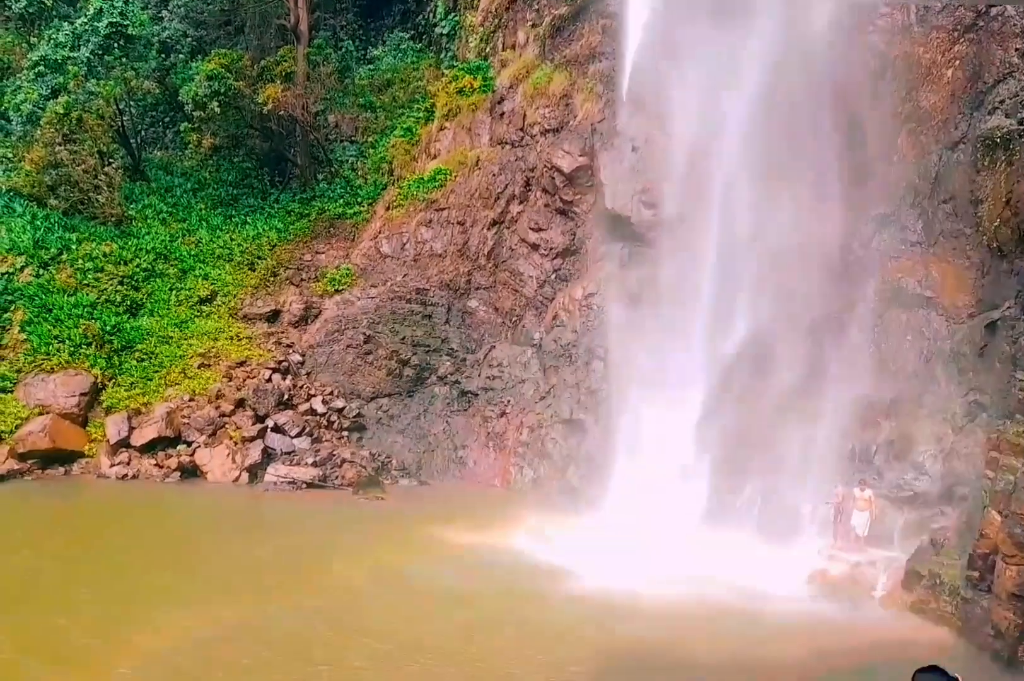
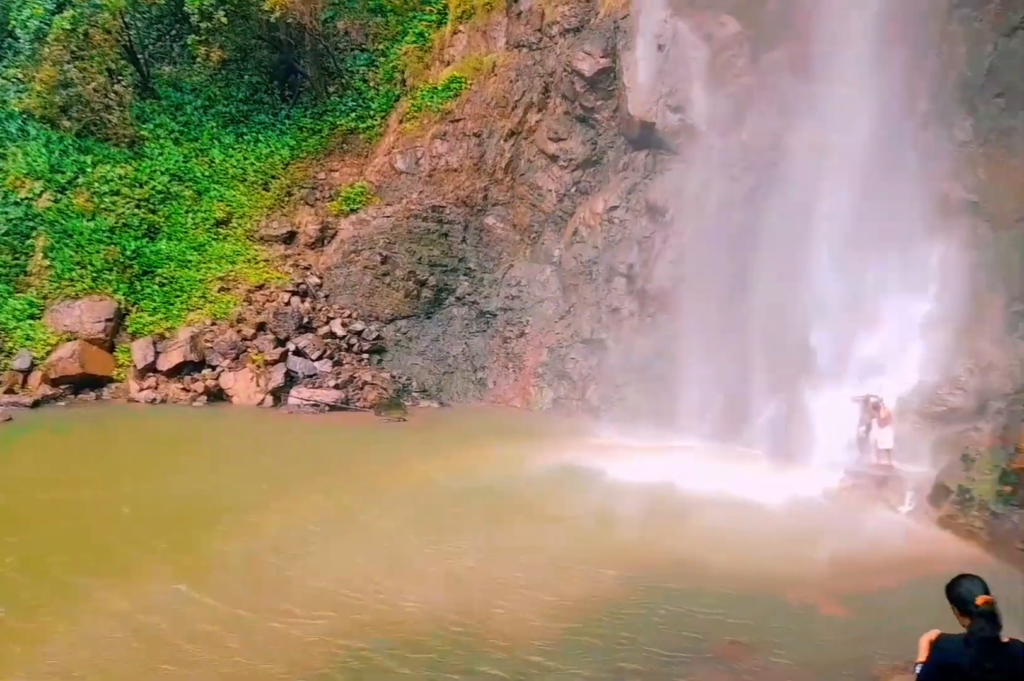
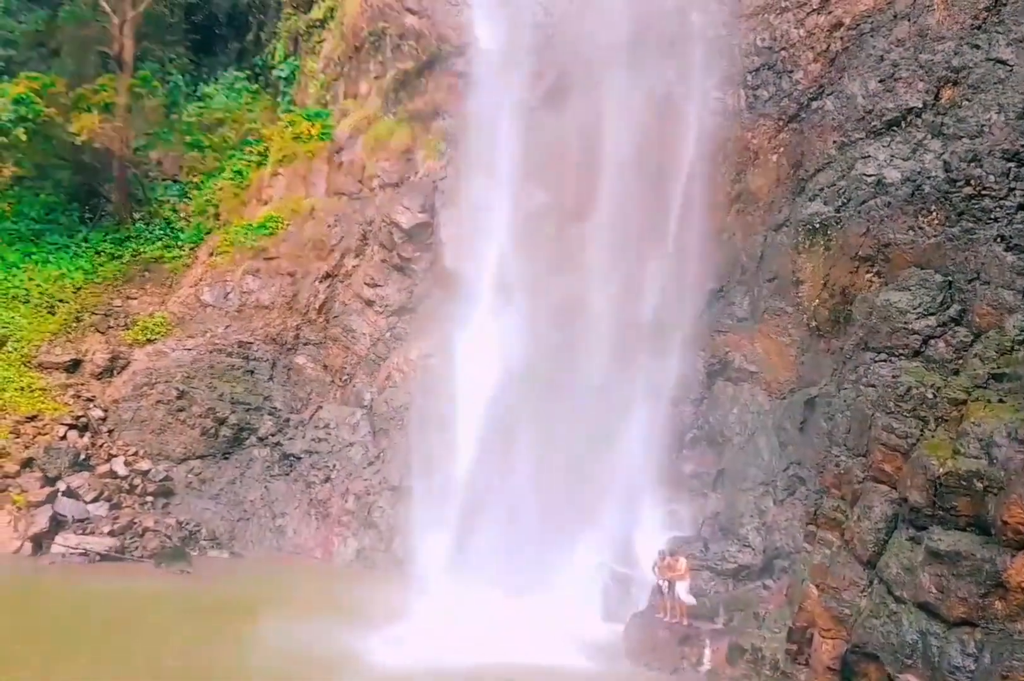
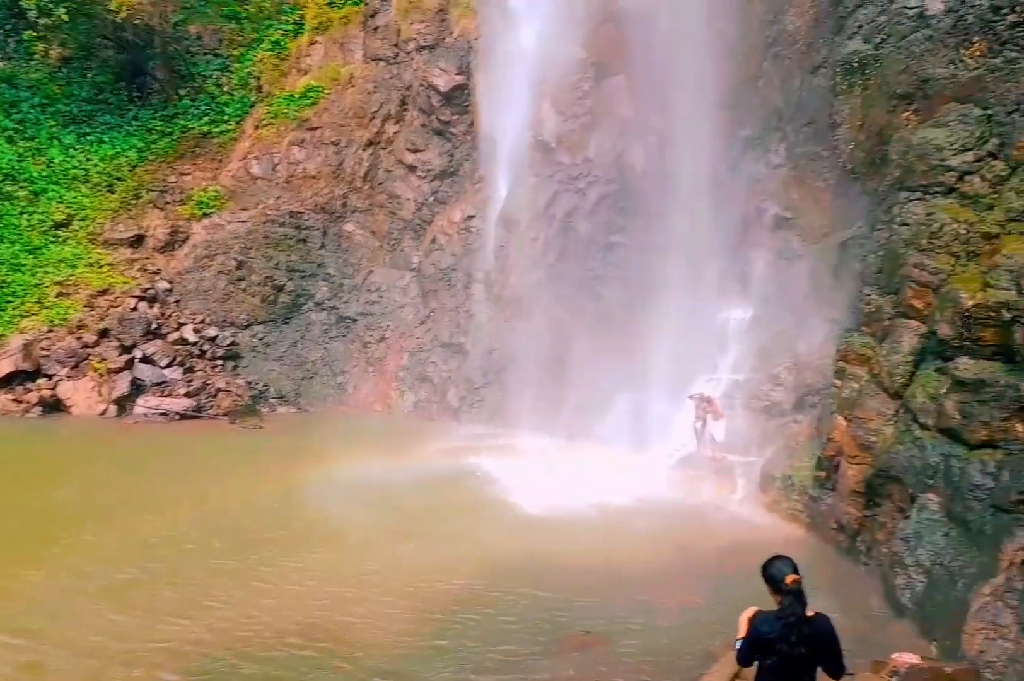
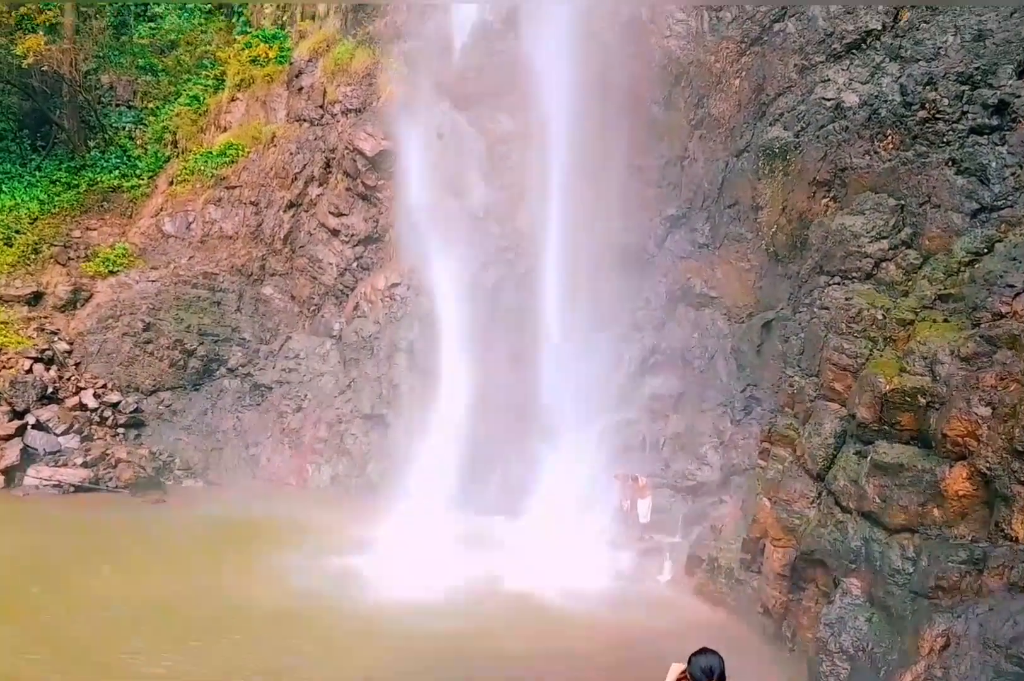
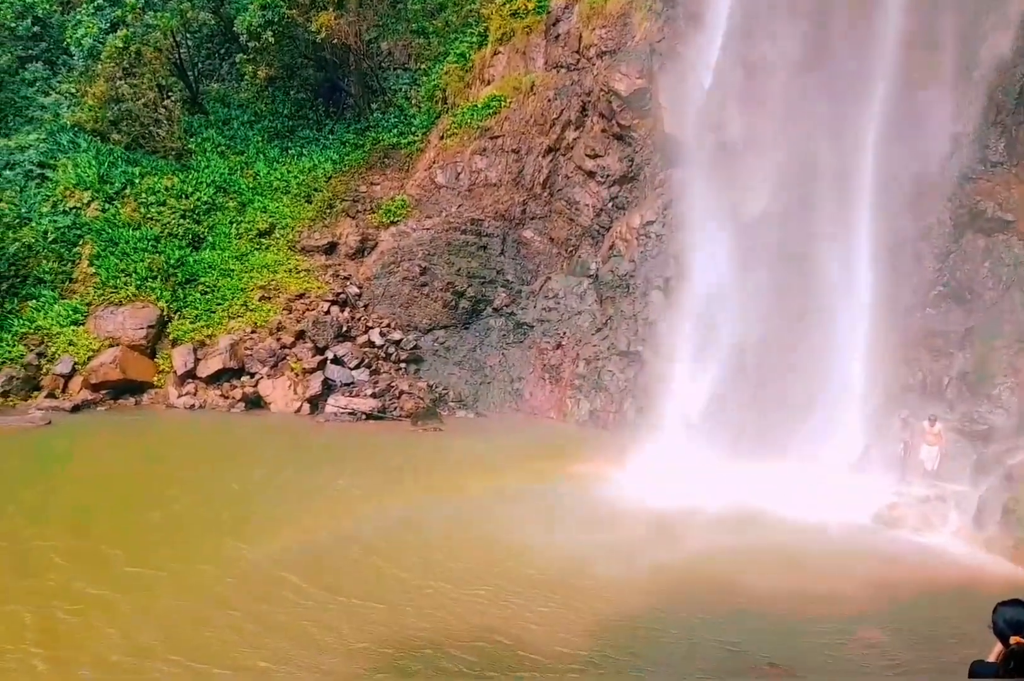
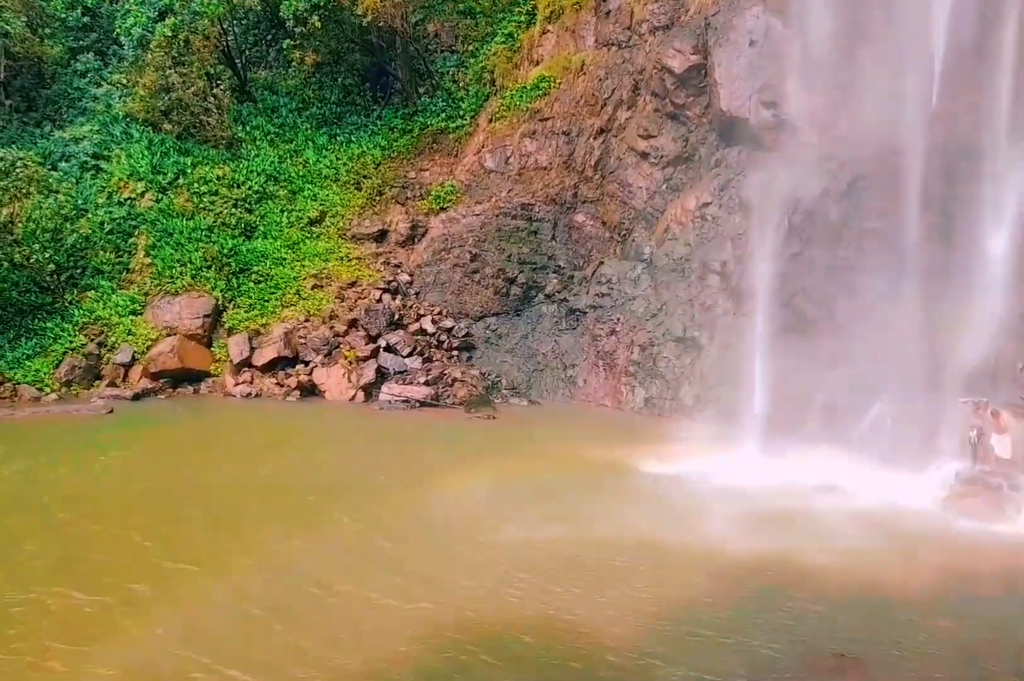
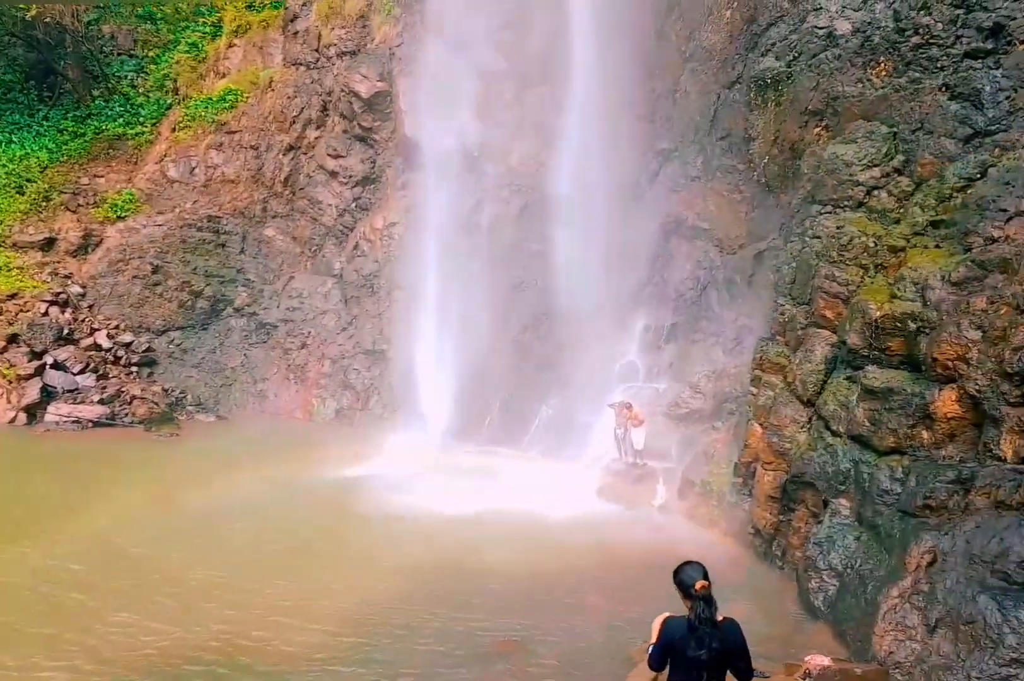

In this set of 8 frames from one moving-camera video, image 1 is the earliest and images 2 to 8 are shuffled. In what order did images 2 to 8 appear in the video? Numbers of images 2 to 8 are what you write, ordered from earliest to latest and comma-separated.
6, 7, 2, 4, 8, 5, 3
